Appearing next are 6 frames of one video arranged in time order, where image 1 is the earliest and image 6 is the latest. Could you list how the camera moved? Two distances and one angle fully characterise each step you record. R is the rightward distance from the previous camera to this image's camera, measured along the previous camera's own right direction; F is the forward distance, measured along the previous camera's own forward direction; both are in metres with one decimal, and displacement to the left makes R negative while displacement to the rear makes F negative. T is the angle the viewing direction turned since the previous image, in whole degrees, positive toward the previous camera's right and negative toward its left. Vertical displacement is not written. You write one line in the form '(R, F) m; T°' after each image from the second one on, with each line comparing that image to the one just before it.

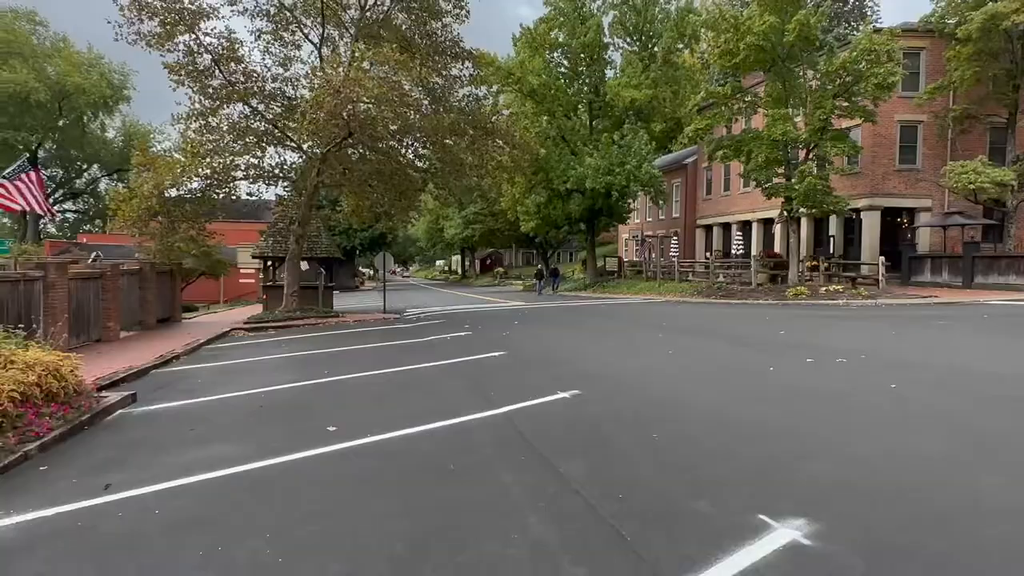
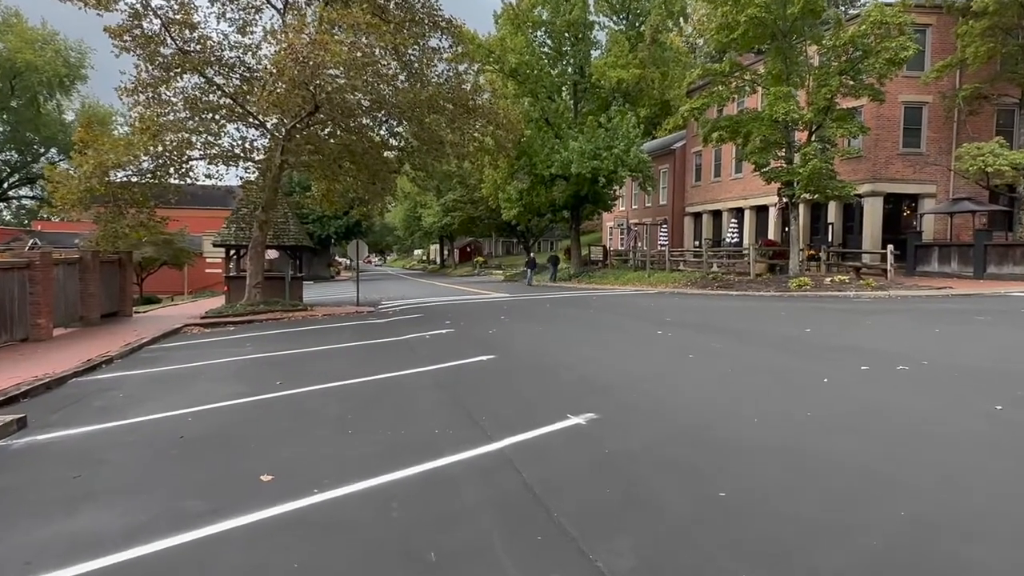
(-0.1, +1.5) m; +2°
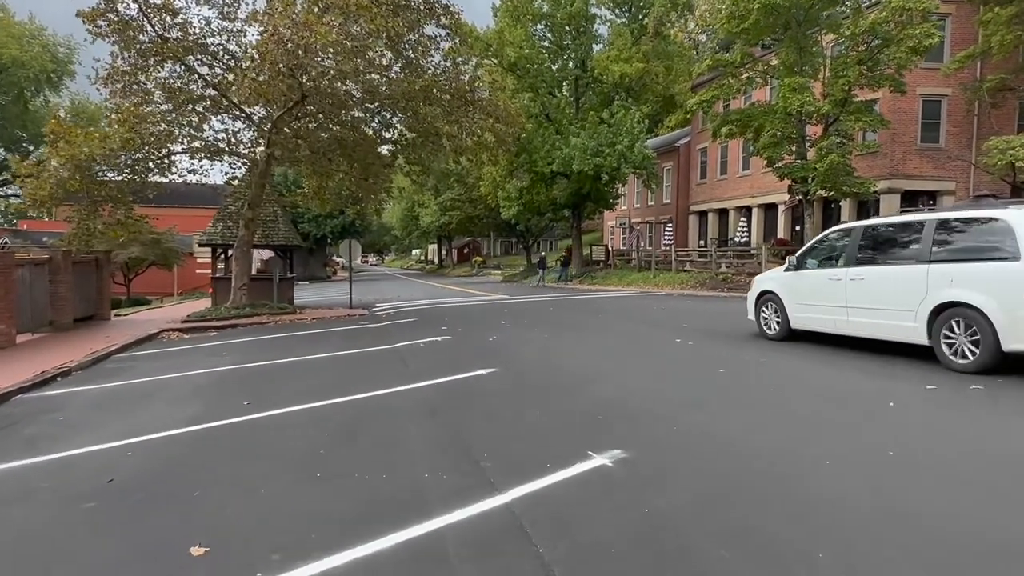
(-0.1, +1.0) m; 0°
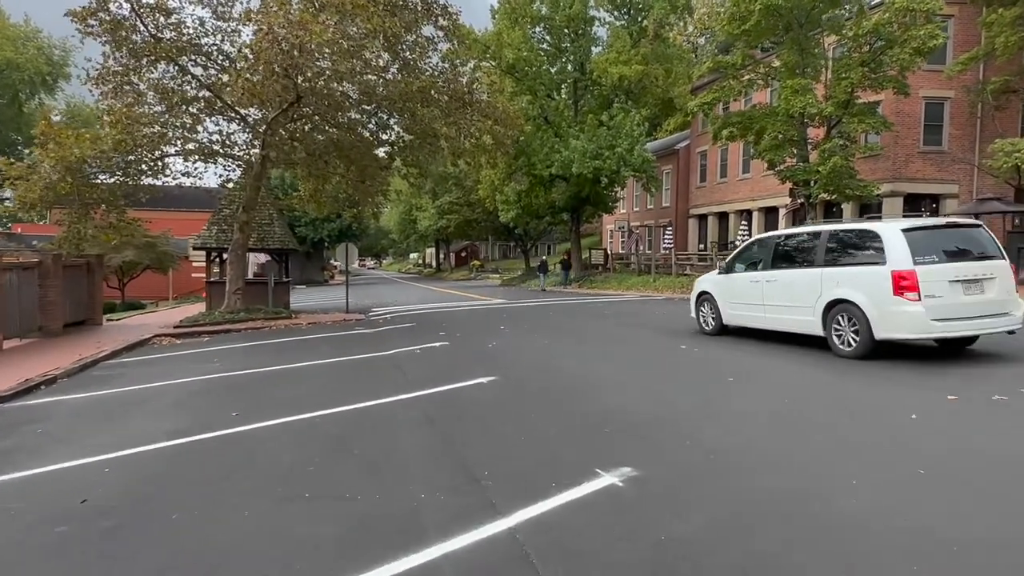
(0.0, +0.3) m; 0°
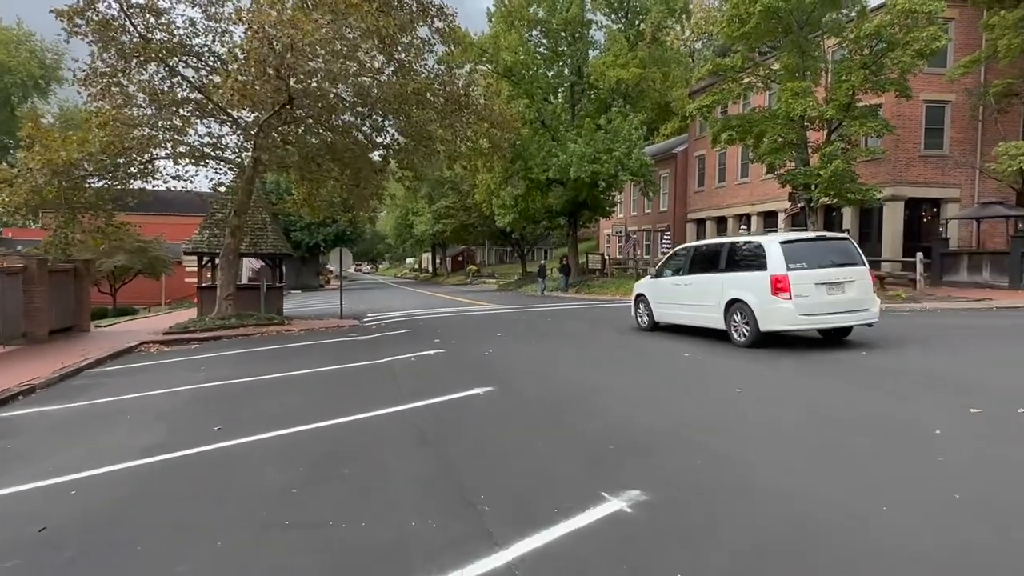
(0.0, +0.3) m; 0°
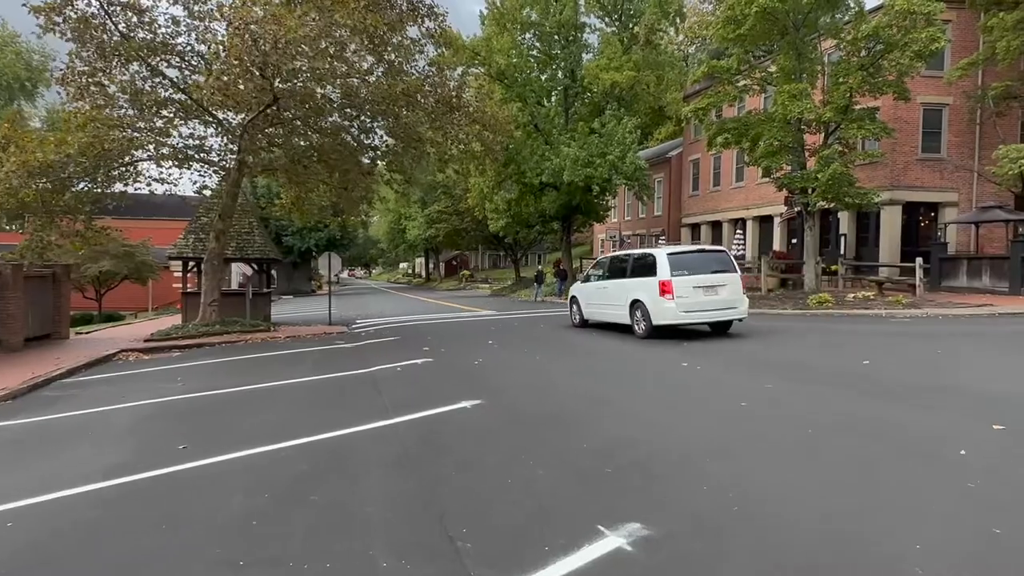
(0.0, +0.4) m; +1°
